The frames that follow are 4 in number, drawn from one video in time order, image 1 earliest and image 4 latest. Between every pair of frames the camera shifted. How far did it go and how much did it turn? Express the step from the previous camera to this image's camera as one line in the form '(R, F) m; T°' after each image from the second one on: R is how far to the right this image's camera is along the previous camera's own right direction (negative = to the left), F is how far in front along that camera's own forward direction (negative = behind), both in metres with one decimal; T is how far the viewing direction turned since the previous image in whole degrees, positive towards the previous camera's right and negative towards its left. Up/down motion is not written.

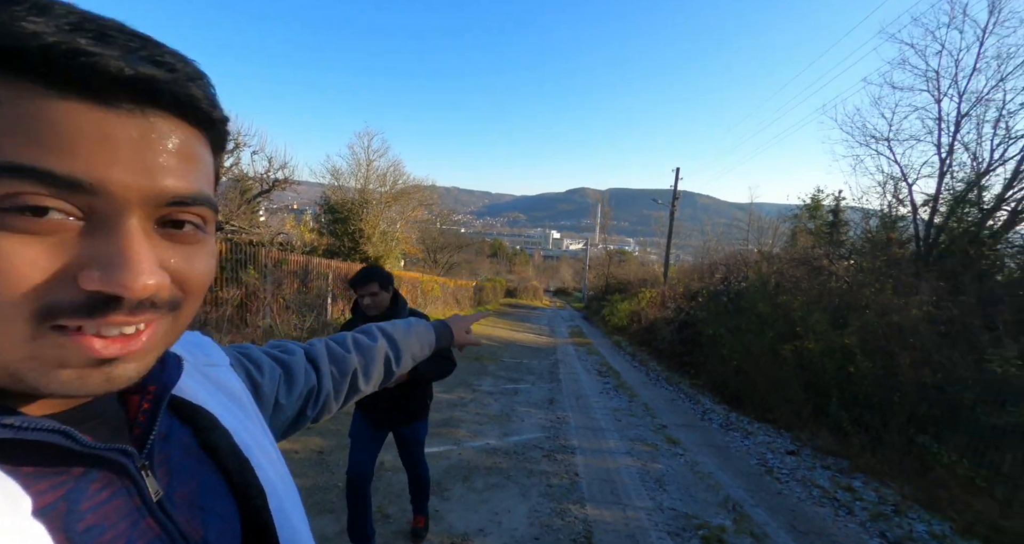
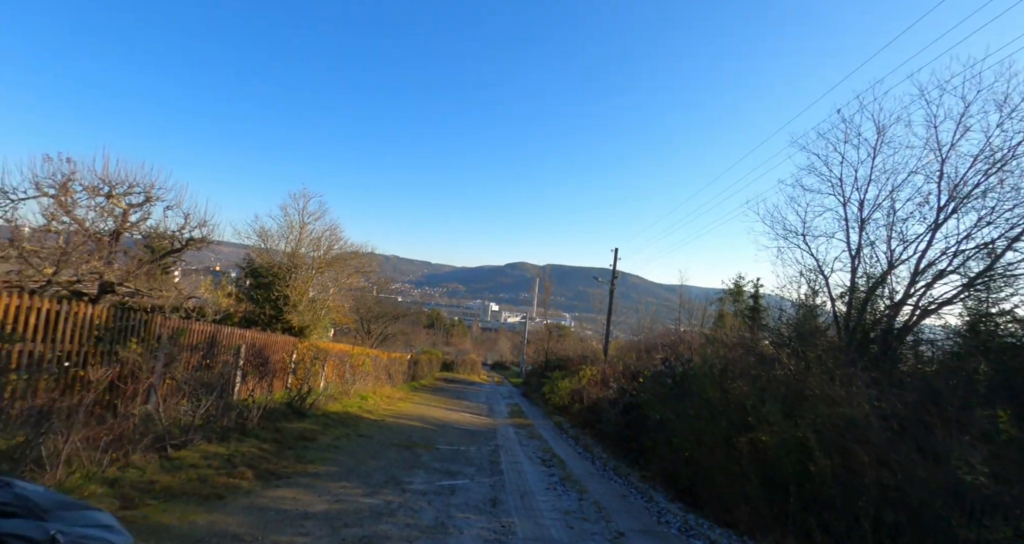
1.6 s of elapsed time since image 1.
(-0.1, +1.0) m; +6°
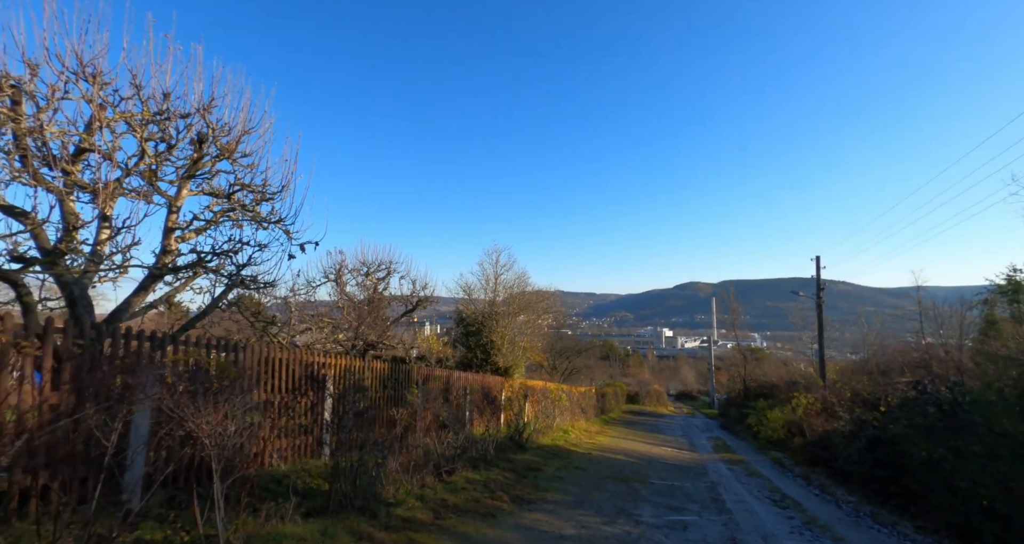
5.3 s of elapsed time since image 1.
(-0.5, -0.7) m; -18°
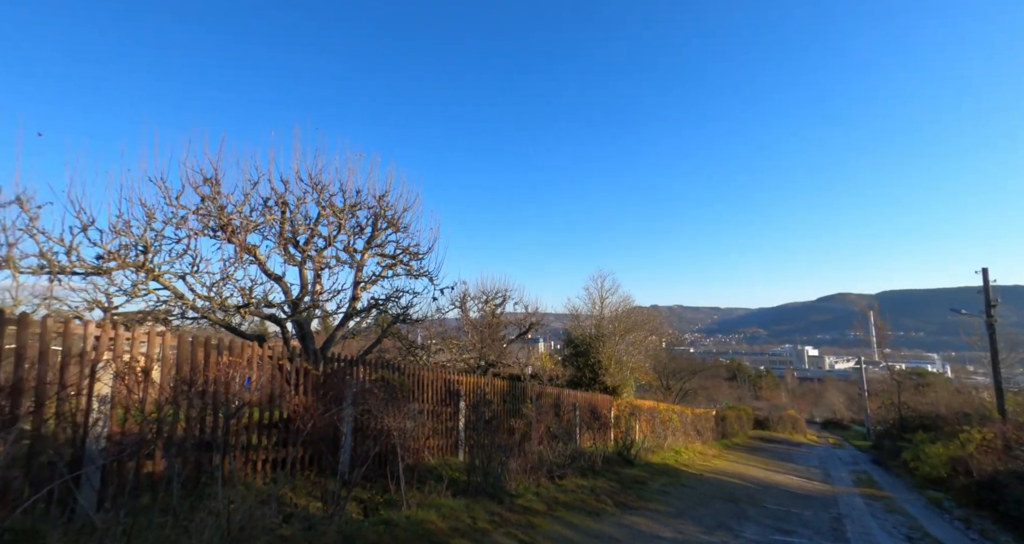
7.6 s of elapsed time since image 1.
(+0.2, -1.2) m; -12°
